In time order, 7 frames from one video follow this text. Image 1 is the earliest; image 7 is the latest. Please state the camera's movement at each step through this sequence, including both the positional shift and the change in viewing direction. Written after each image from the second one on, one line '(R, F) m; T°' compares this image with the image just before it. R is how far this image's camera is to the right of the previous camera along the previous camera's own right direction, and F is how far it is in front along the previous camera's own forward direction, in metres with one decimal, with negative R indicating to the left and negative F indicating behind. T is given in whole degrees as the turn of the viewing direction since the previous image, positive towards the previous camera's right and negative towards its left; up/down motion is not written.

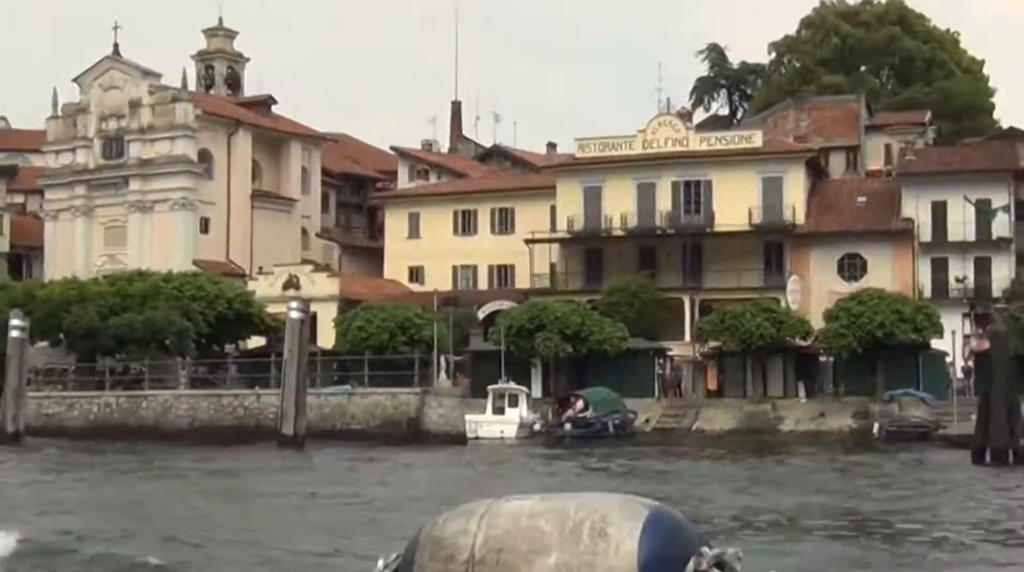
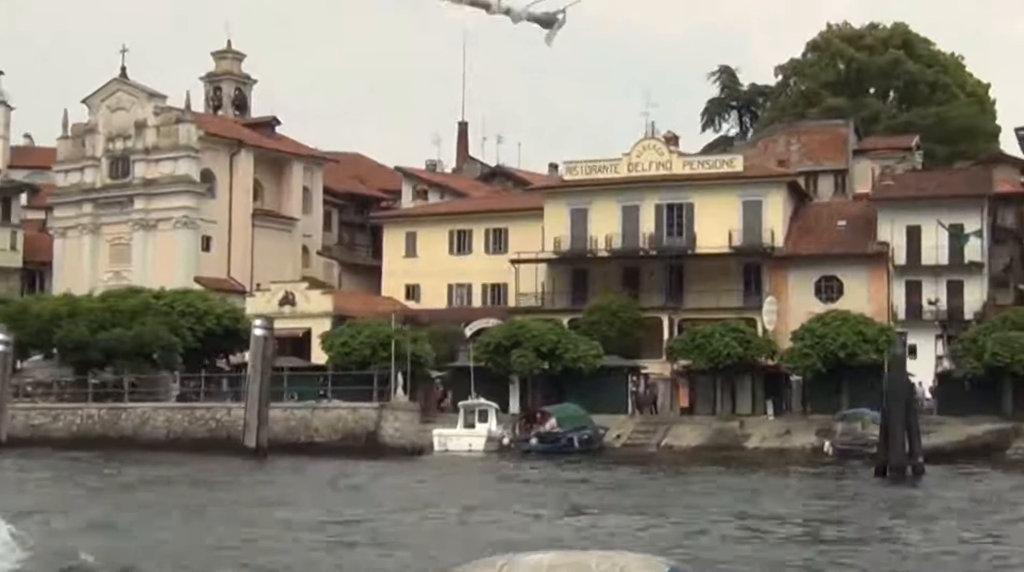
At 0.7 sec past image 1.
(+2.4, -2.0) m; -1°
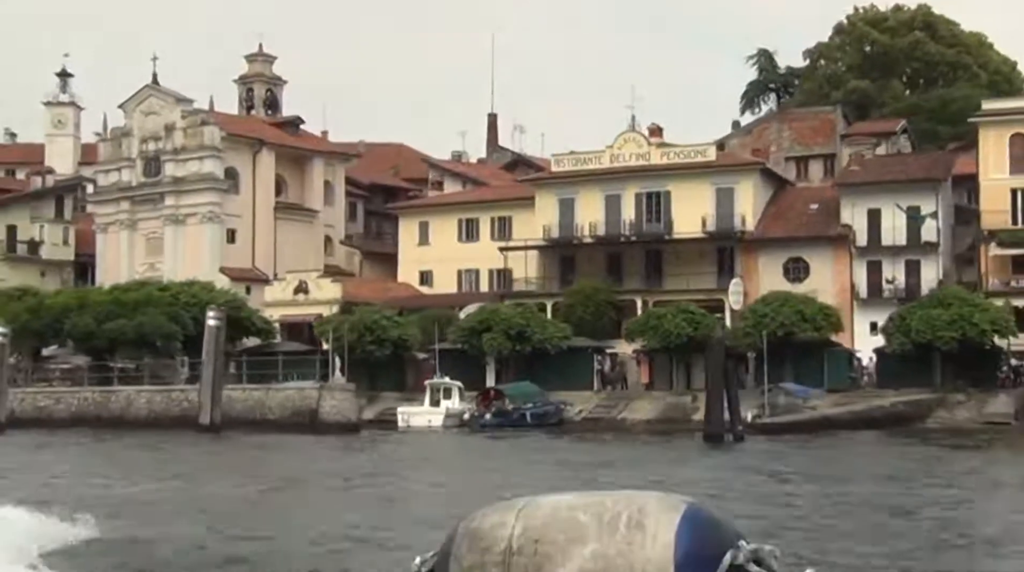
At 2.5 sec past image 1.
(+6.0, -5.0) m; -4°
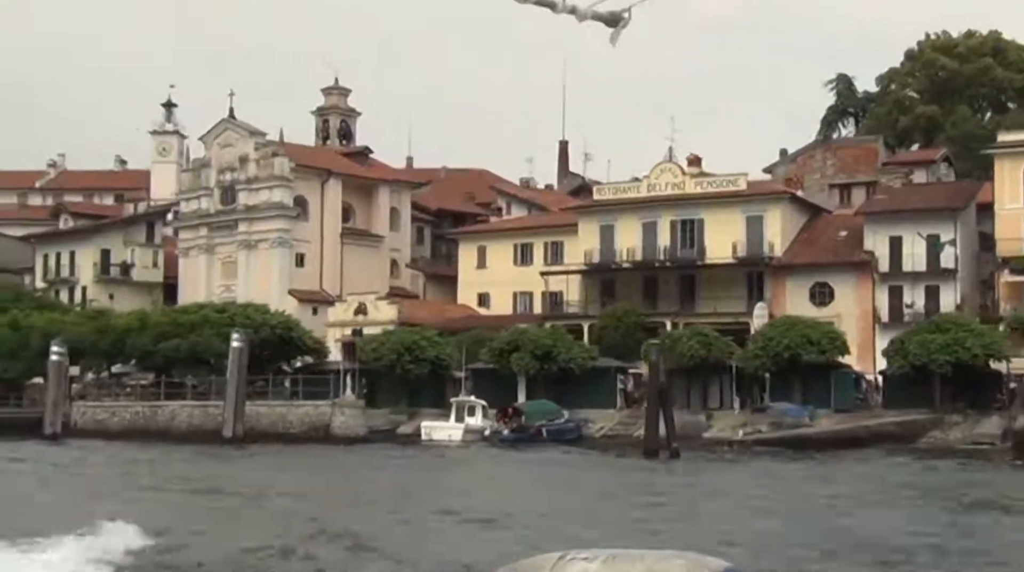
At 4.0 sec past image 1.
(+4.7, -4.1) m; -5°
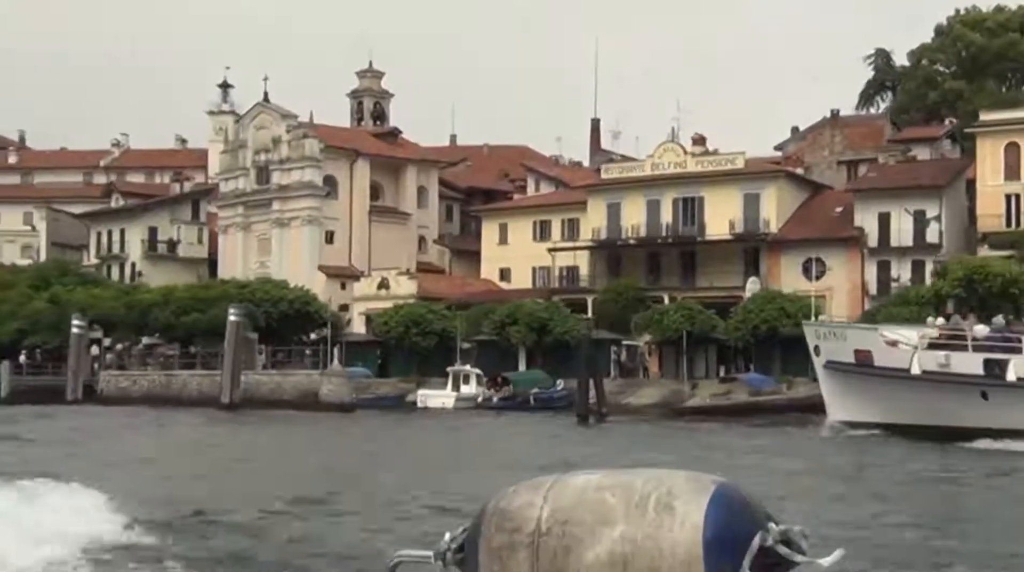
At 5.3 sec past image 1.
(+4.3, -4.0) m; -3°
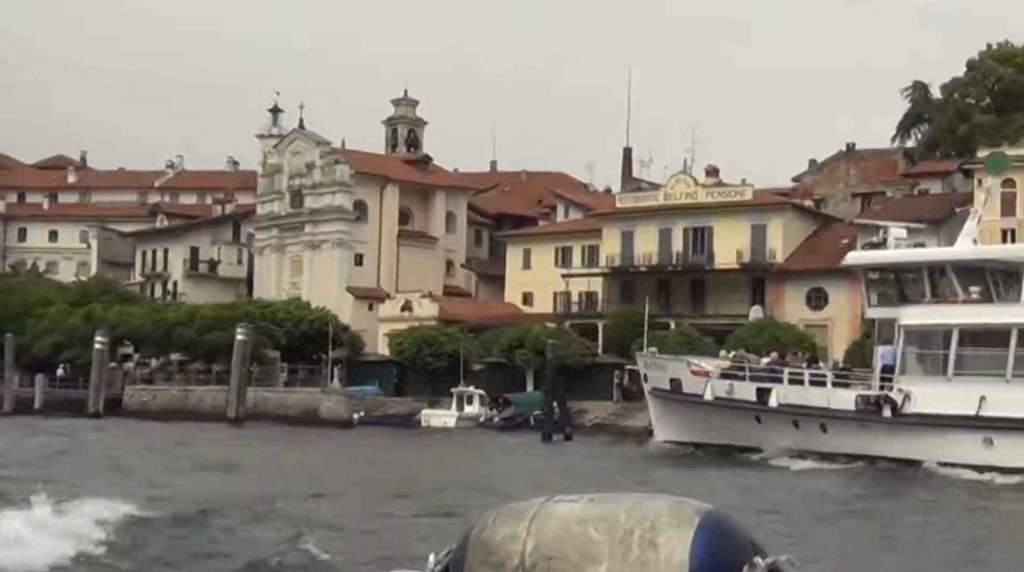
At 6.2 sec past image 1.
(+3.1, -2.9) m; -3°
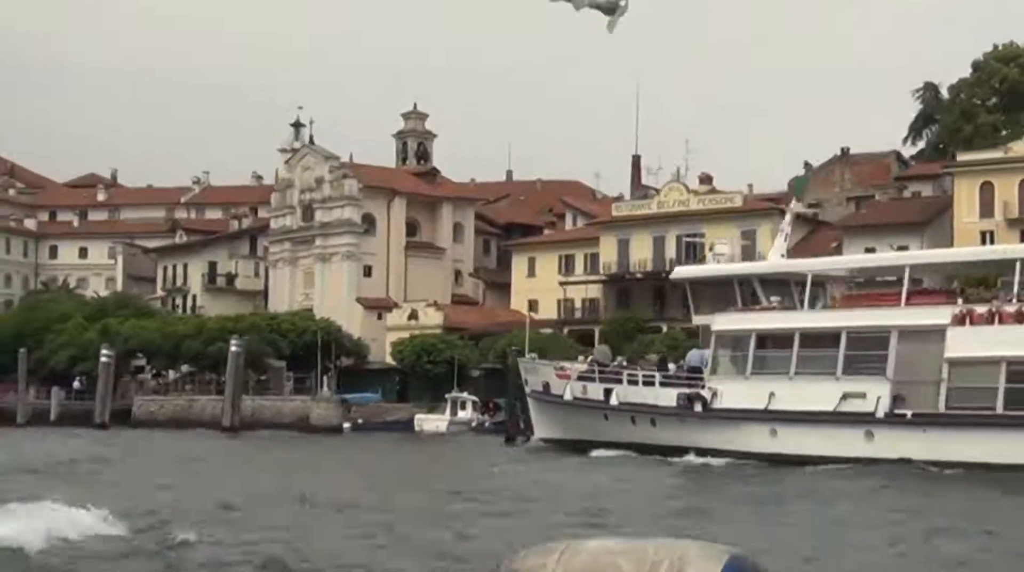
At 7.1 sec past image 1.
(+2.6, -2.5) m; -2°
